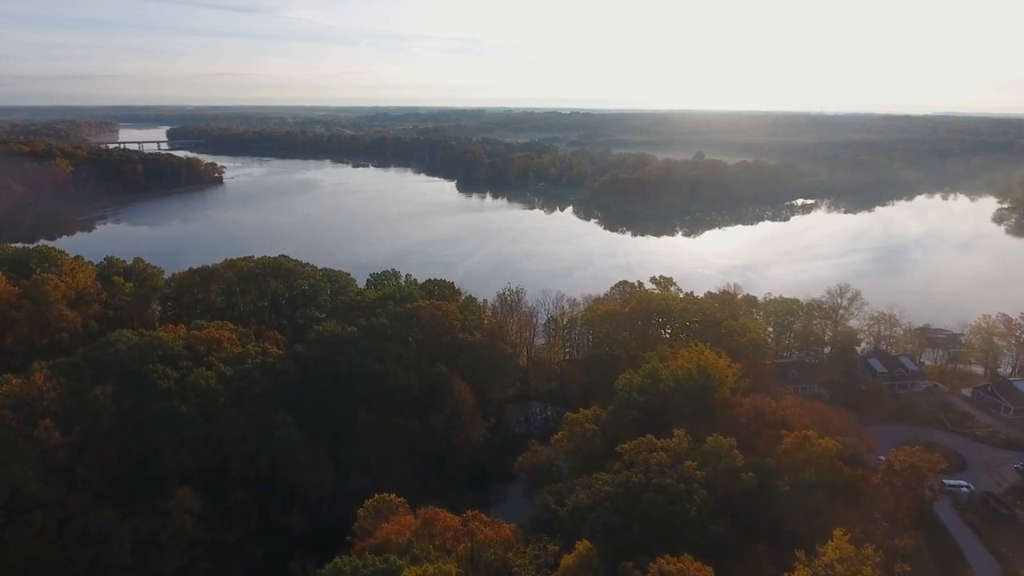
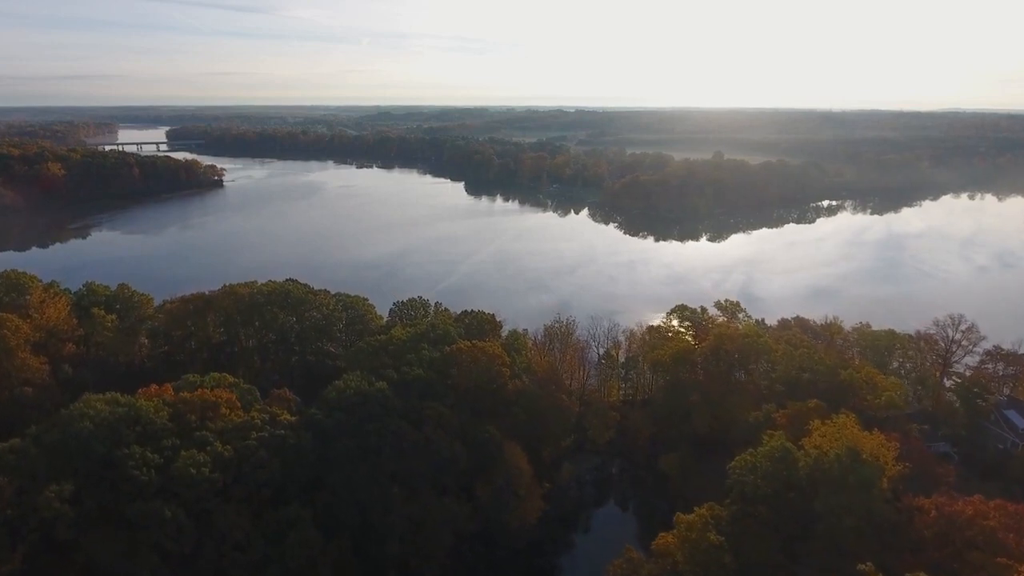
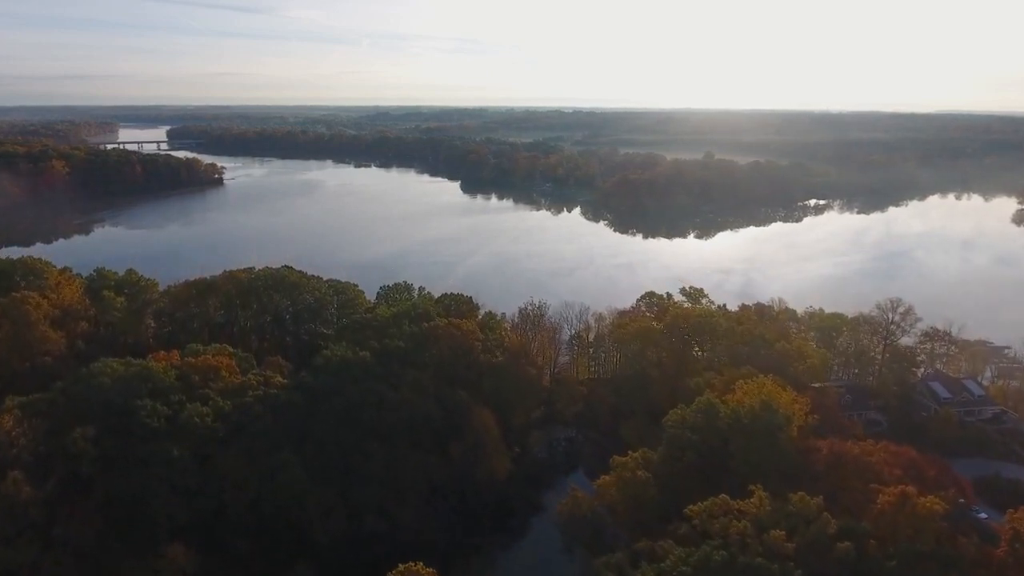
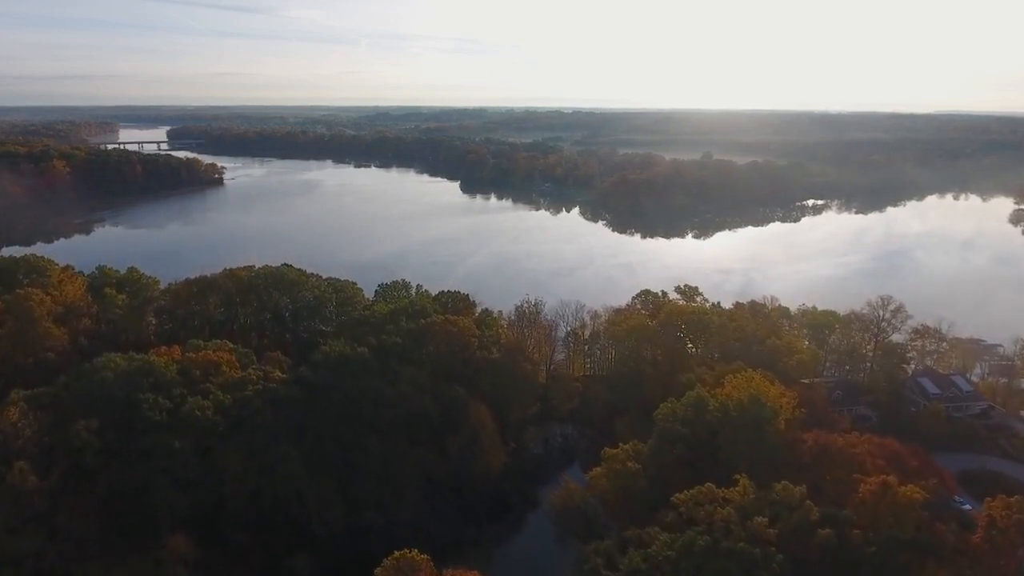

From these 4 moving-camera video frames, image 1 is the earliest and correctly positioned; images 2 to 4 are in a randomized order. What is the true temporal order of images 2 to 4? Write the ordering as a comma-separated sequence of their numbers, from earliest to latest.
4, 3, 2
